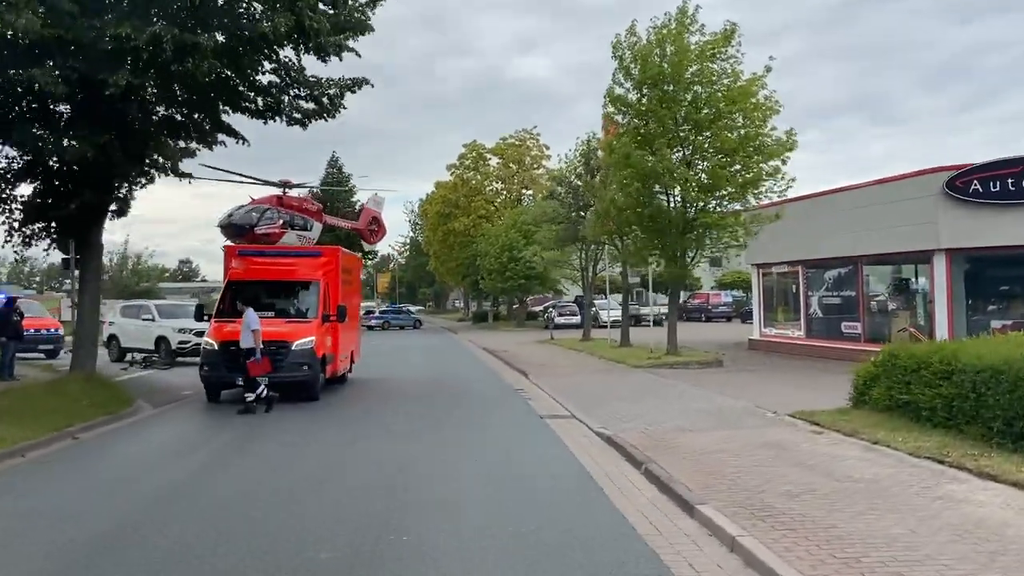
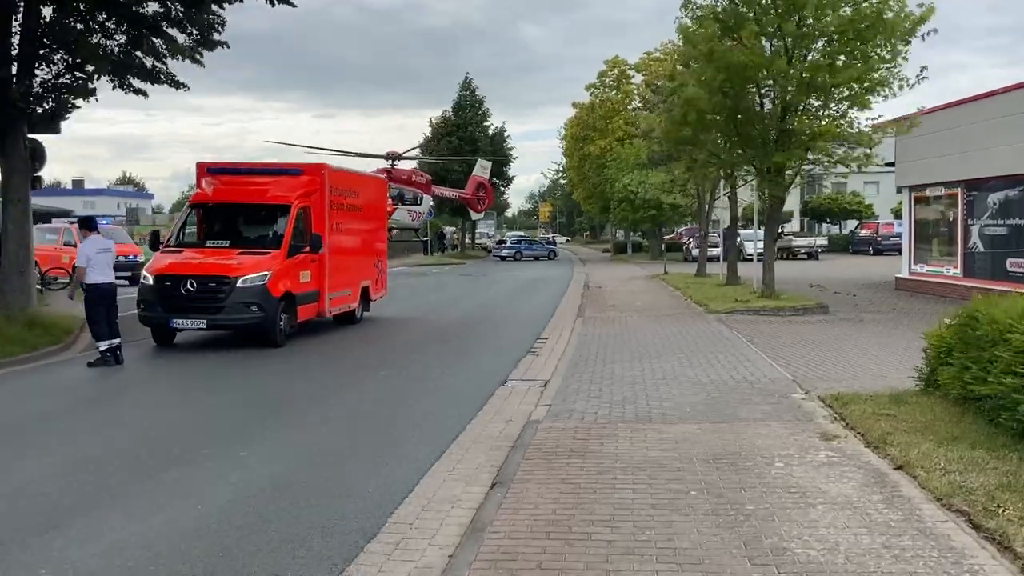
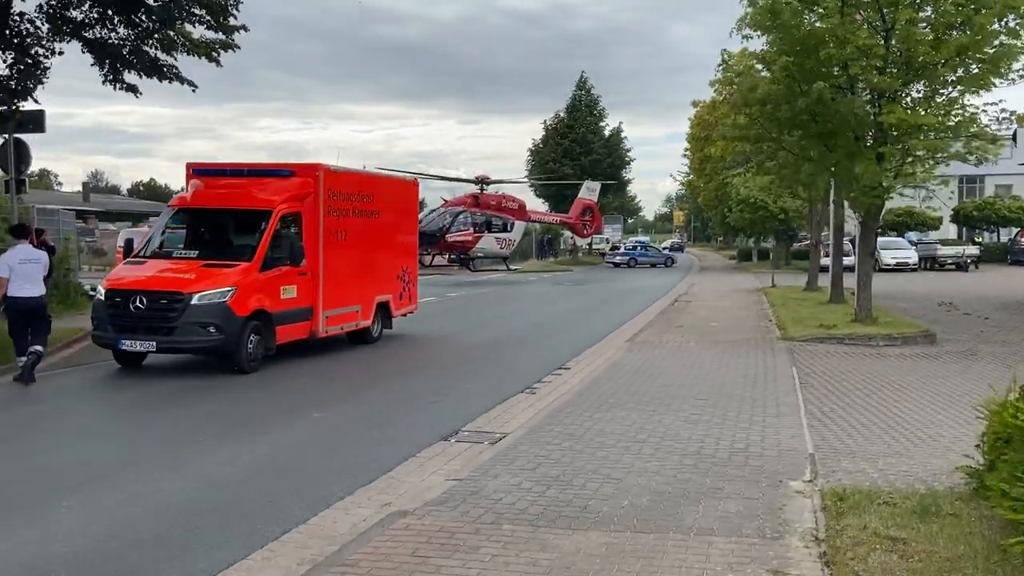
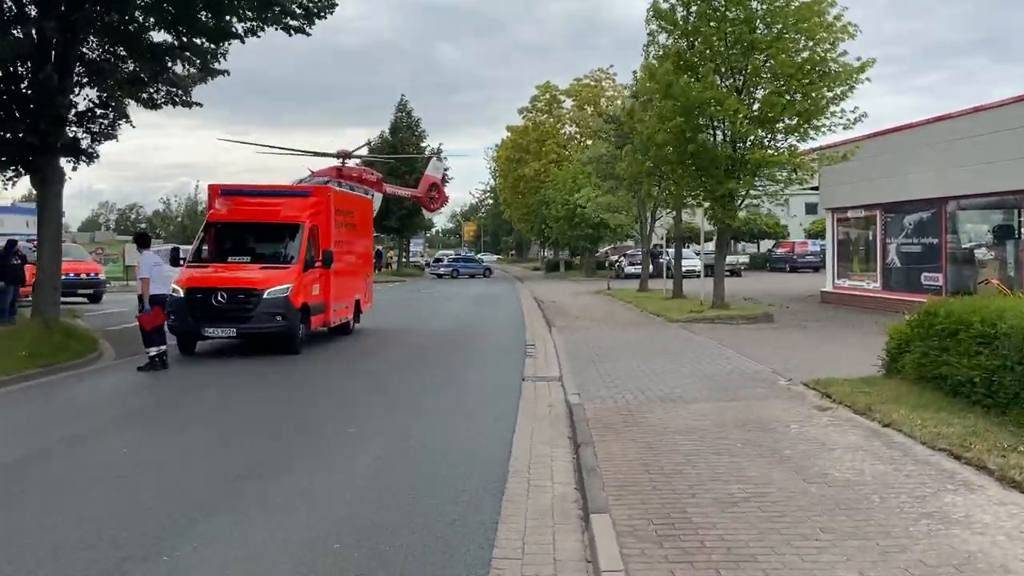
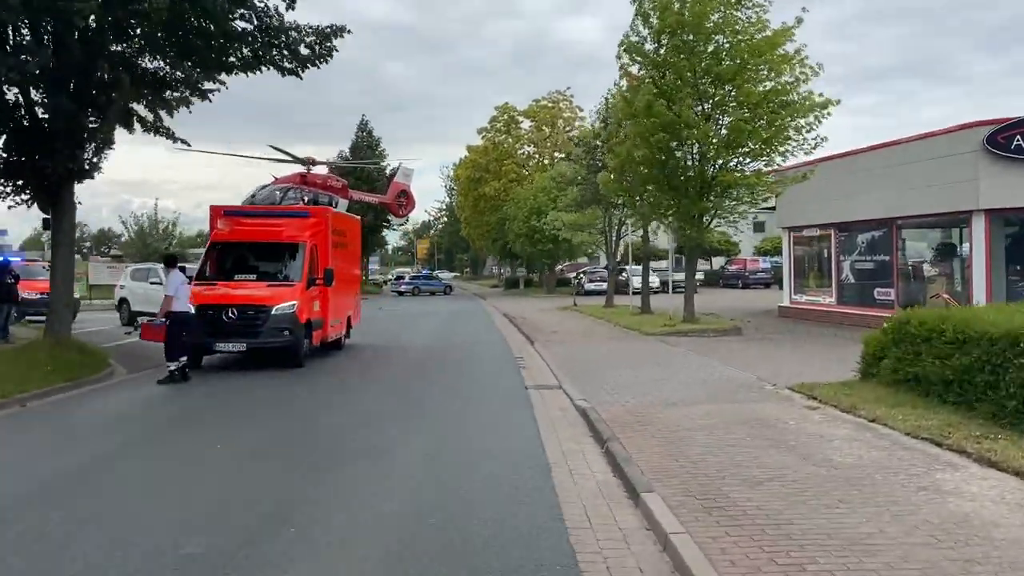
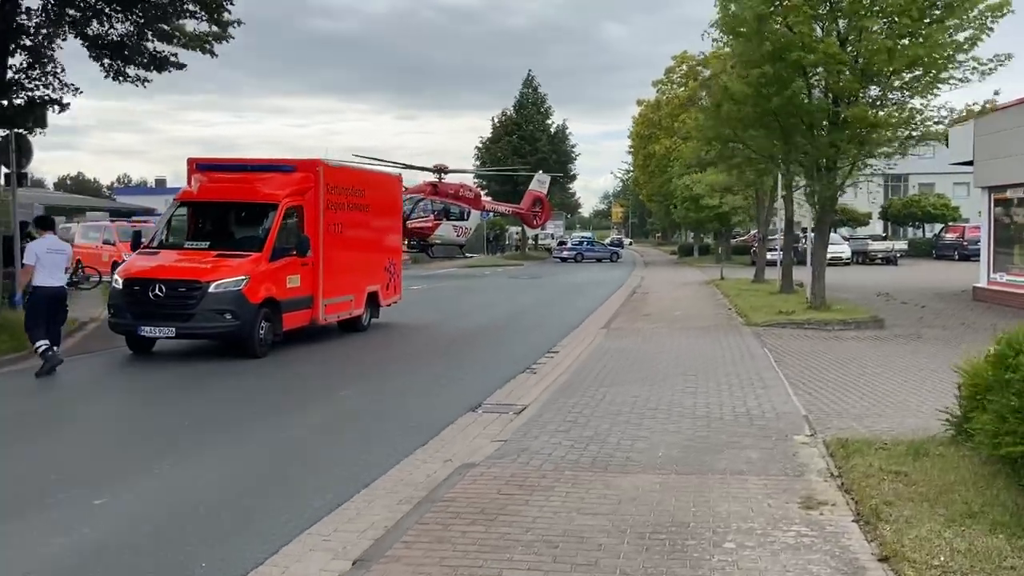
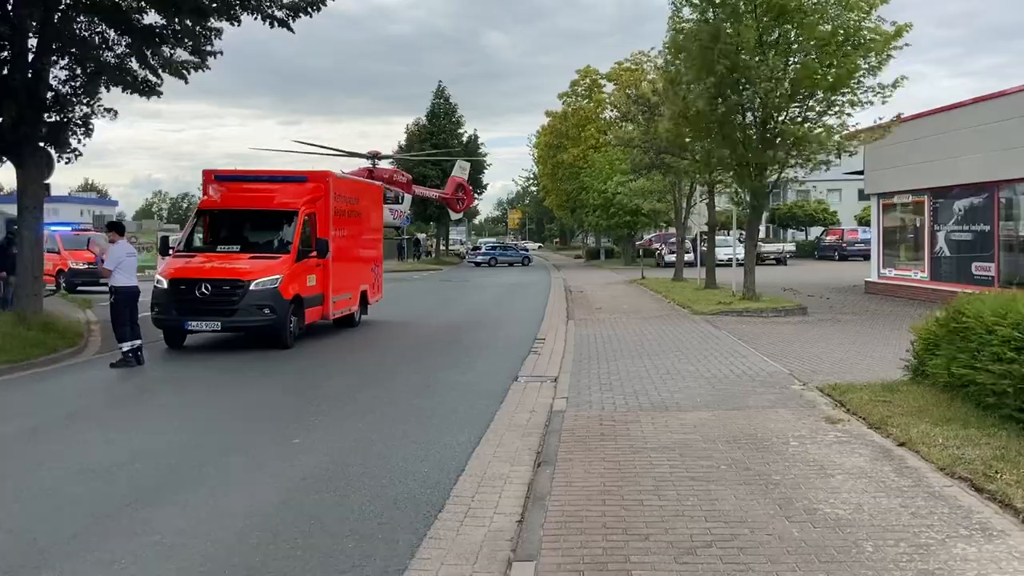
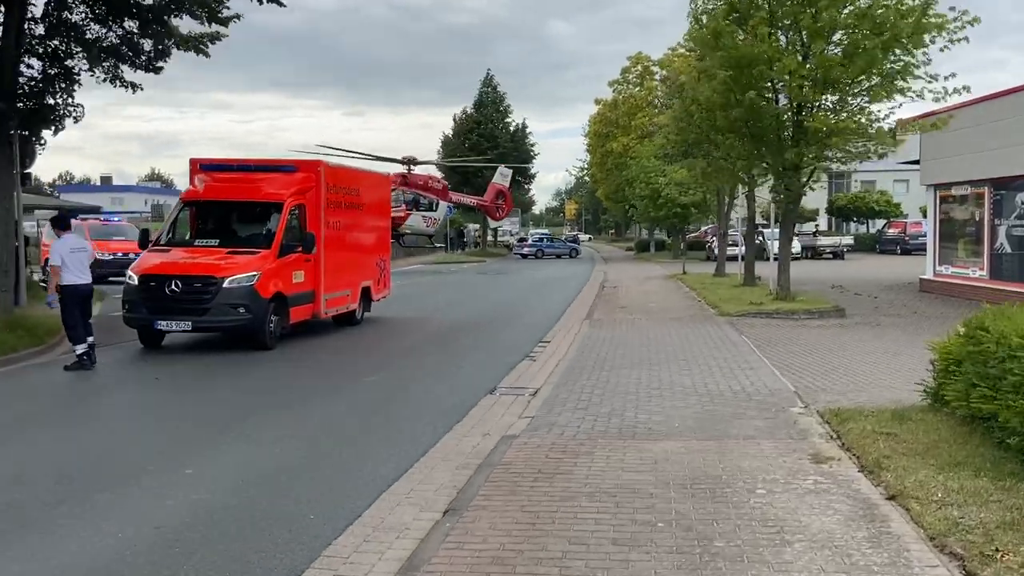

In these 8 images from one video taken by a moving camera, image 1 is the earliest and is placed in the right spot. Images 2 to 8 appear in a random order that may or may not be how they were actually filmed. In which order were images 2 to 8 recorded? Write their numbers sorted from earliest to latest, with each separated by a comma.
5, 4, 7, 2, 8, 6, 3
